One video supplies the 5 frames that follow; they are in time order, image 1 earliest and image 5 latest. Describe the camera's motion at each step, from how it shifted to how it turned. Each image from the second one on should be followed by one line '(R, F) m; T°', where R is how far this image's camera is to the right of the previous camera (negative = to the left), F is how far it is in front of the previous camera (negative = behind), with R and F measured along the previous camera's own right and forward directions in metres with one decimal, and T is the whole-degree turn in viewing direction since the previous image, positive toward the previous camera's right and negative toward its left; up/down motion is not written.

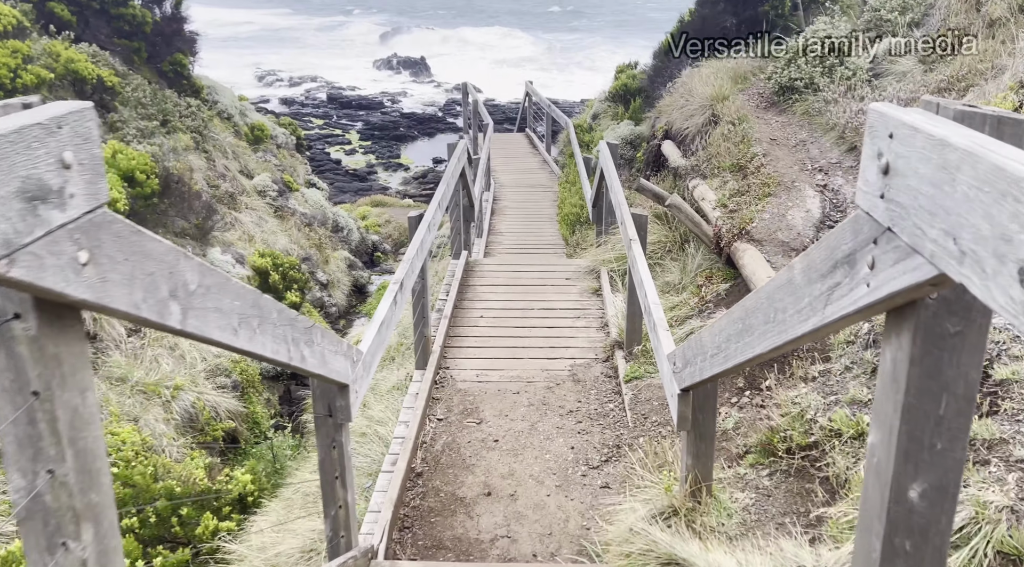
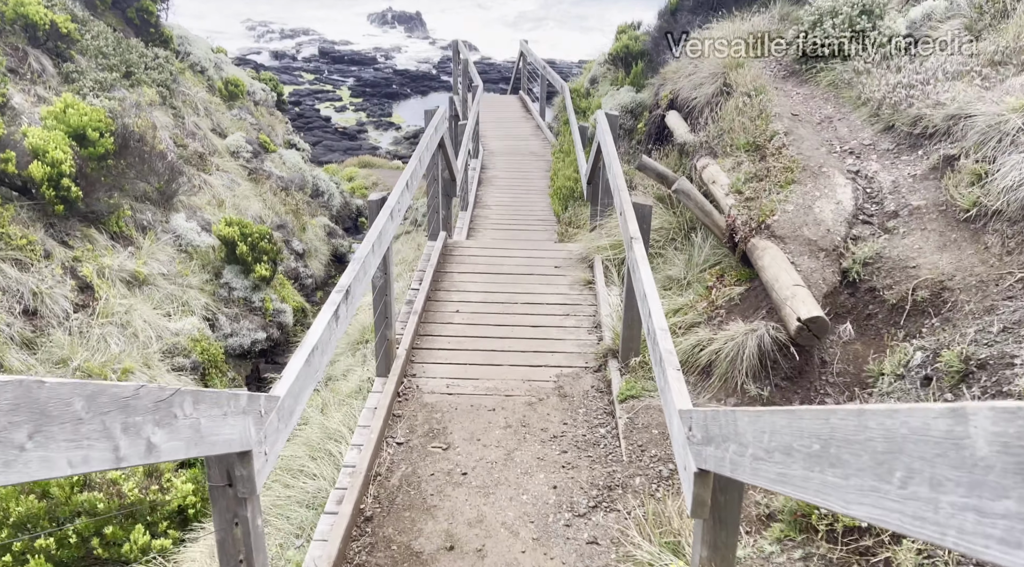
(+0.1, +0.8) m; +1°
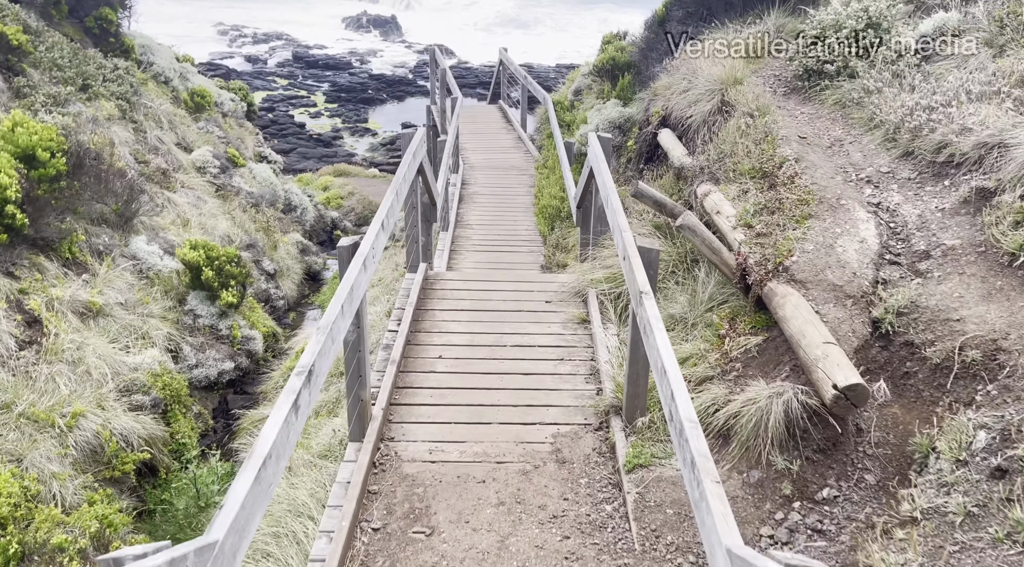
(-0.1, +0.5) m; +2°
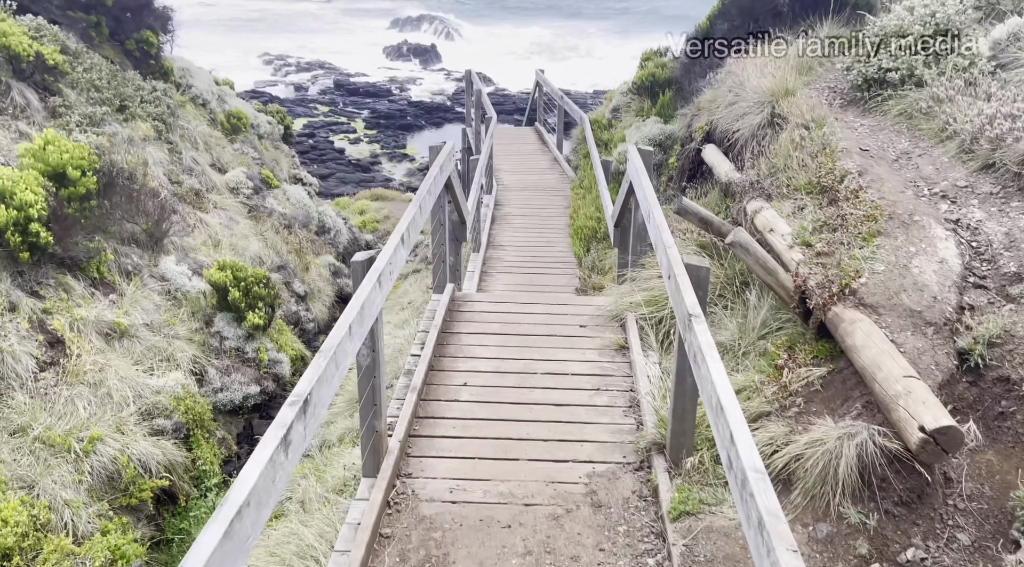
(0.0, +0.4) m; -3°
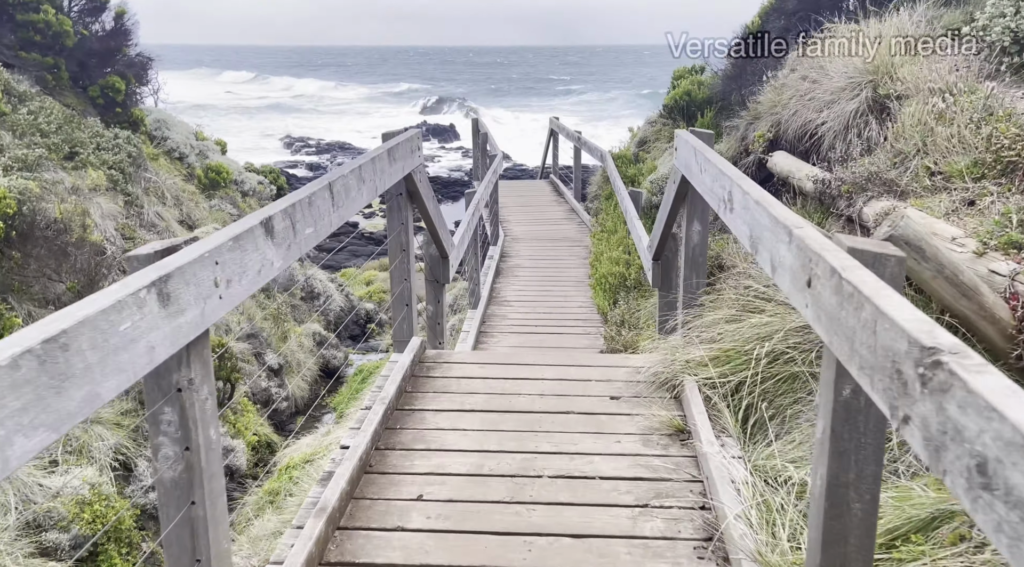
(+0.1, +1.8) m; -1°
